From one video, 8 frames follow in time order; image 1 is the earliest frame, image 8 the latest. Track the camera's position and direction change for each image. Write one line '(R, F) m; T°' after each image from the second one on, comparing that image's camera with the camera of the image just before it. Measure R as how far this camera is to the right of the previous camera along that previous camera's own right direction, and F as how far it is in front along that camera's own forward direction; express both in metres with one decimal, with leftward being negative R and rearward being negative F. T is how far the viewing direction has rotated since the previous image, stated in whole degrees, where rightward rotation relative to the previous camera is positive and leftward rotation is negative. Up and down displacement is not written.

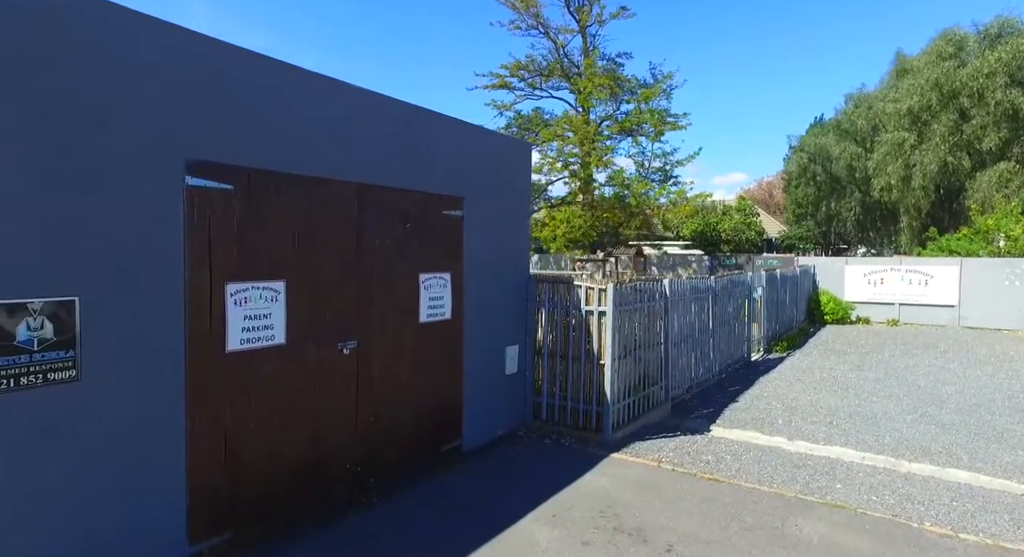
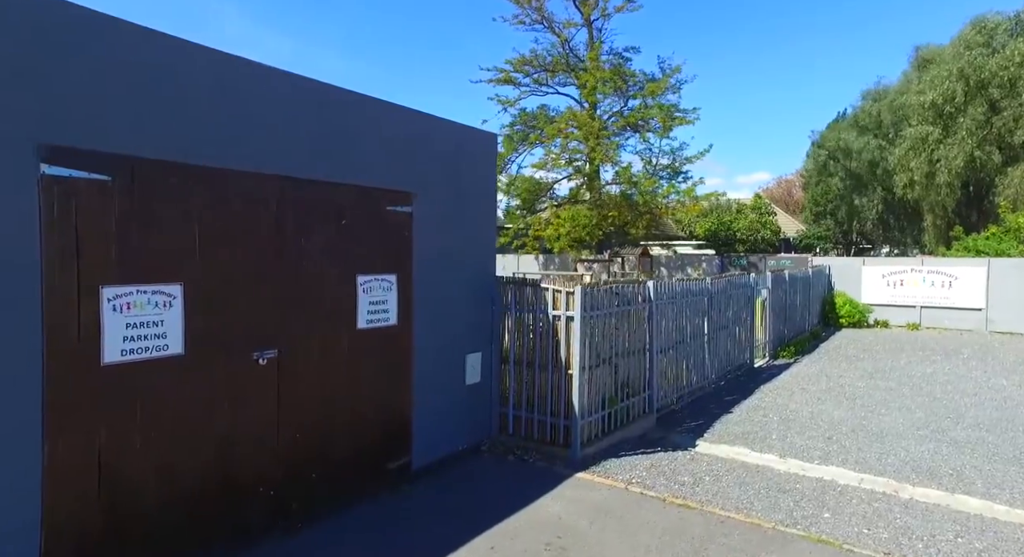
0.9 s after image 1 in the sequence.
(+0.6, +0.5) m; -2°
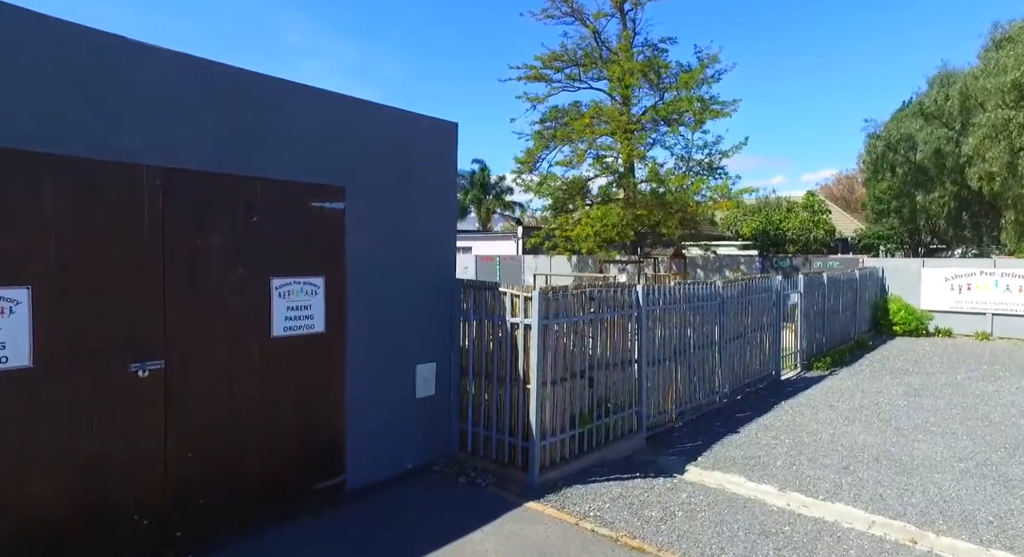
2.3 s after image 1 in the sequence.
(+0.9, +0.7) m; -6°
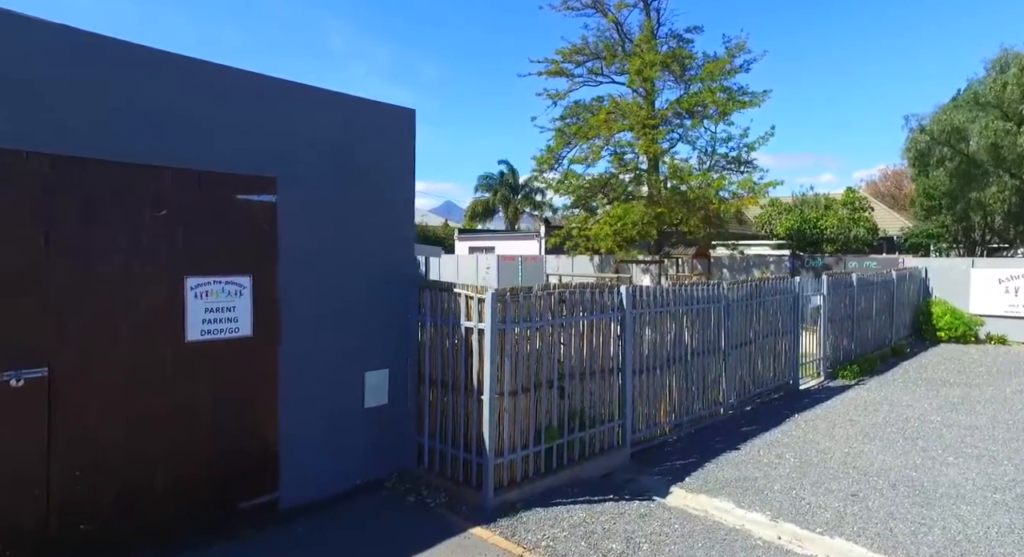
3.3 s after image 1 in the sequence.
(+0.7, +0.5) m; -4°
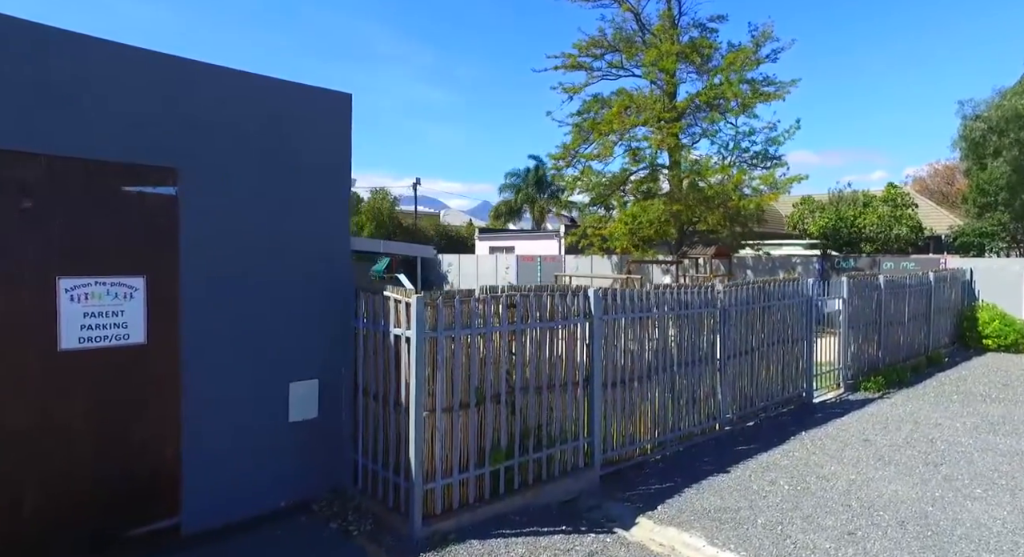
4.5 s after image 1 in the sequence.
(+0.7, +0.6) m; -4°
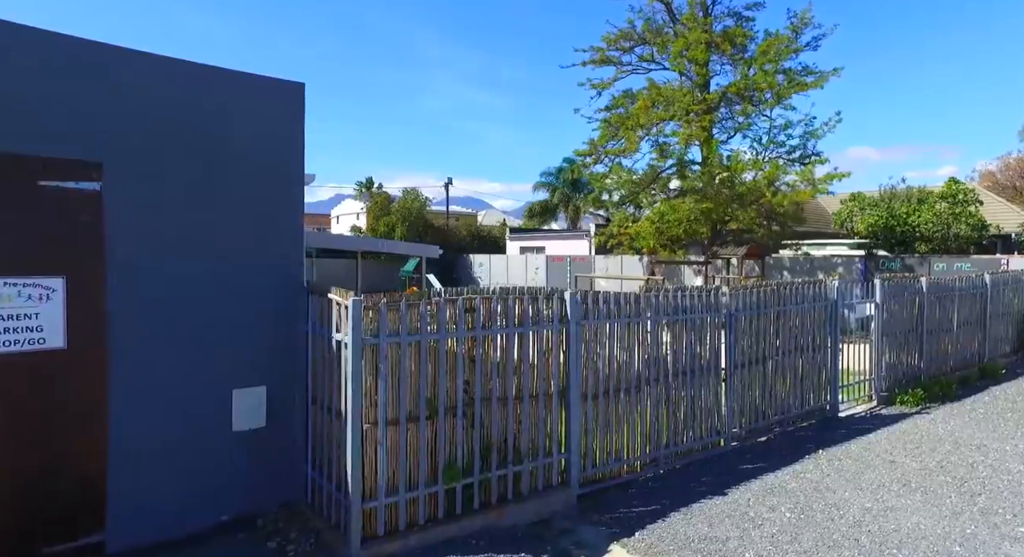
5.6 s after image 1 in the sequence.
(+0.6, +0.4) m; -5°
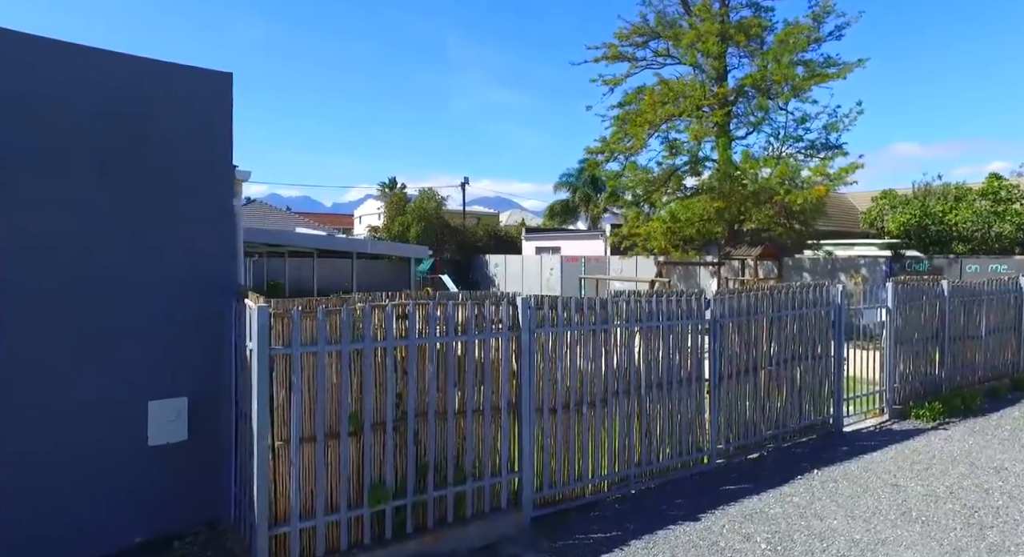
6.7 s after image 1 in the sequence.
(+0.6, +0.4) m; -3°
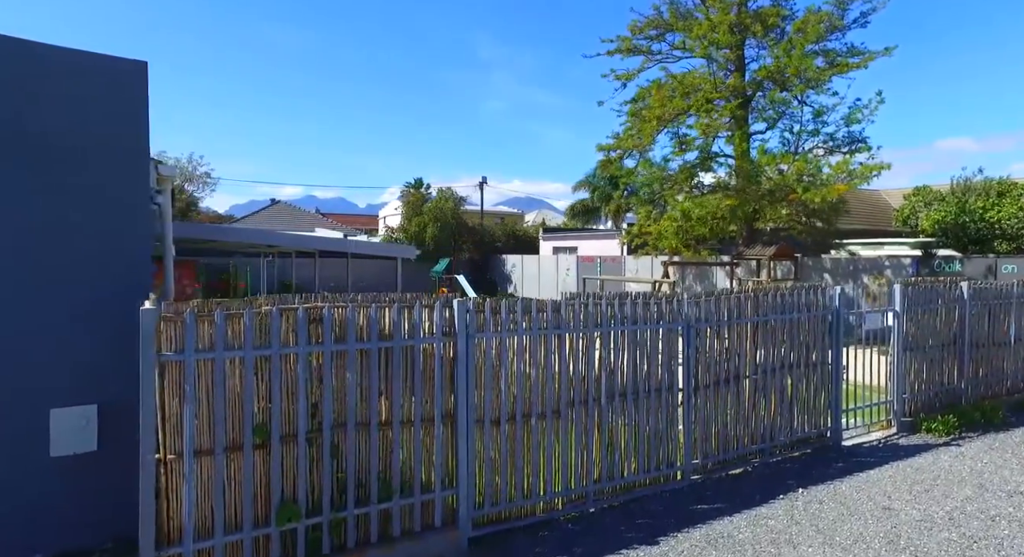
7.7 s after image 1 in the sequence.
(+0.6, +0.4) m; -4°
